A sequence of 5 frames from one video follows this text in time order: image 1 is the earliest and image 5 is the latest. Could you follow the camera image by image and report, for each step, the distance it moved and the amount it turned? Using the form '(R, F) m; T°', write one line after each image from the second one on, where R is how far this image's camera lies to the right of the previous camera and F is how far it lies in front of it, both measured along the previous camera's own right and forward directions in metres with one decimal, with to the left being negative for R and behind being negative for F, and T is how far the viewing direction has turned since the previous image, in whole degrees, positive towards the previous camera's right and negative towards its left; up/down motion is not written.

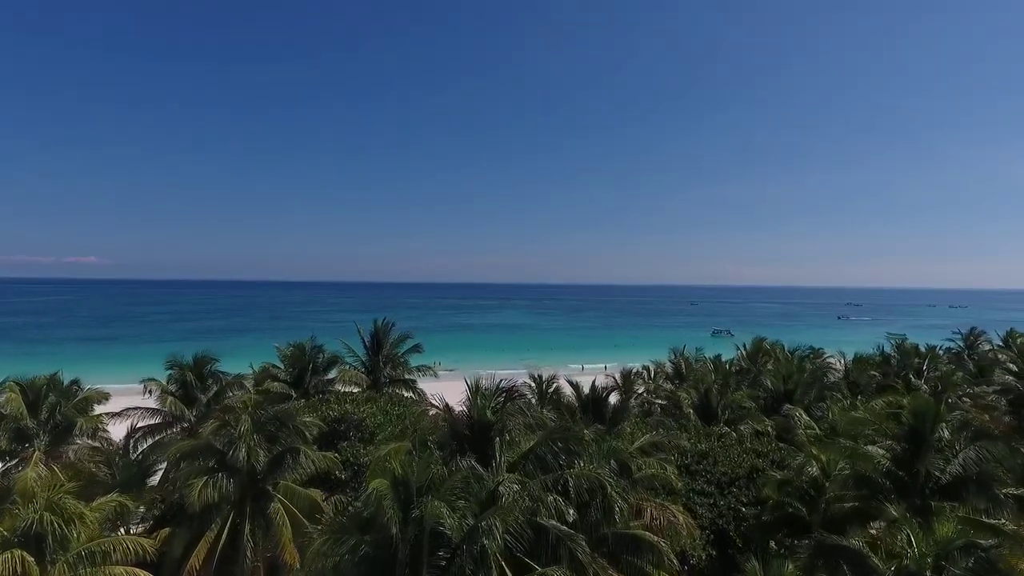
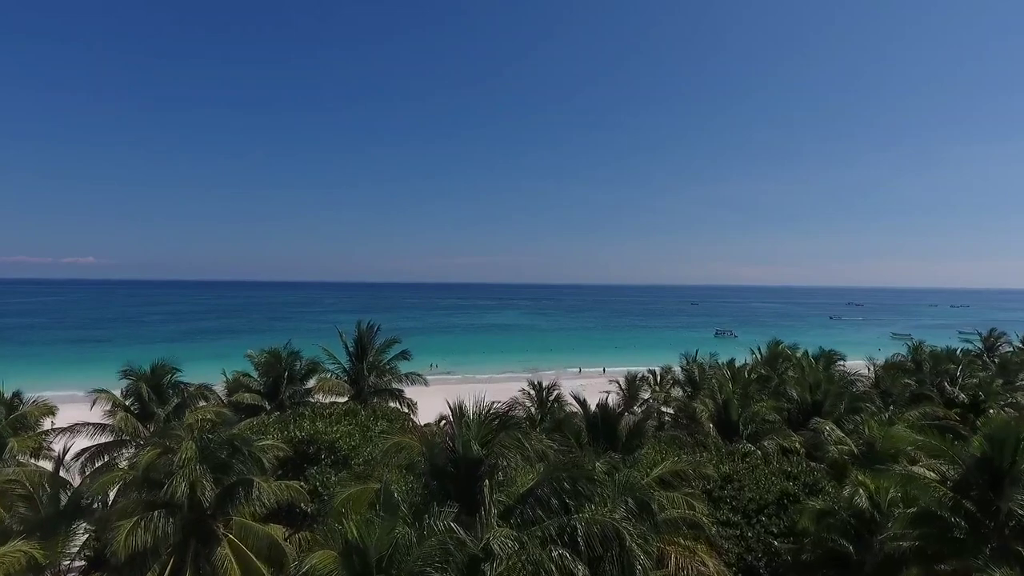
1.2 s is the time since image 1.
(+0.1, +1.7) m; 0°
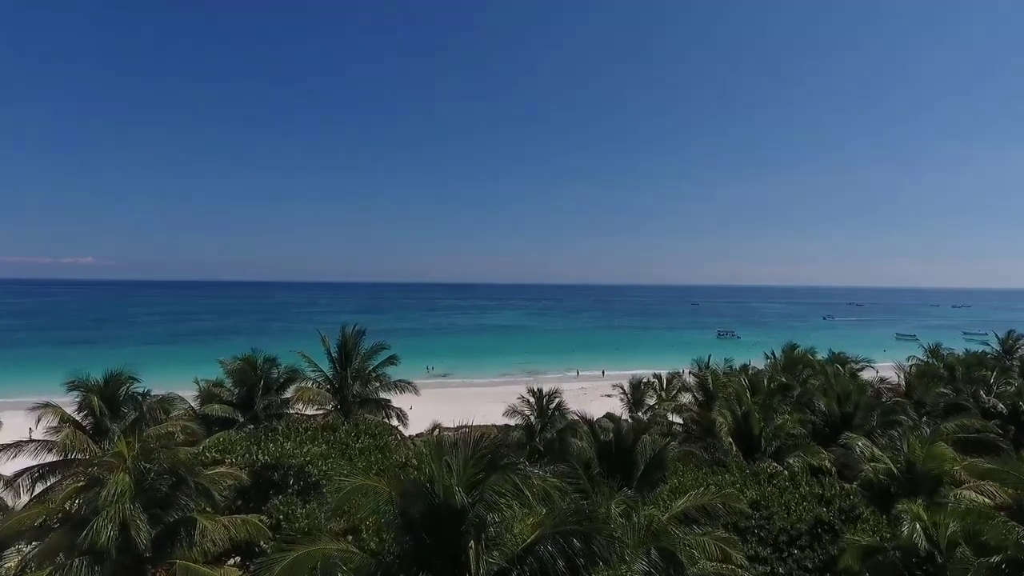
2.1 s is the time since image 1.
(+0.1, +1.4) m; 0°
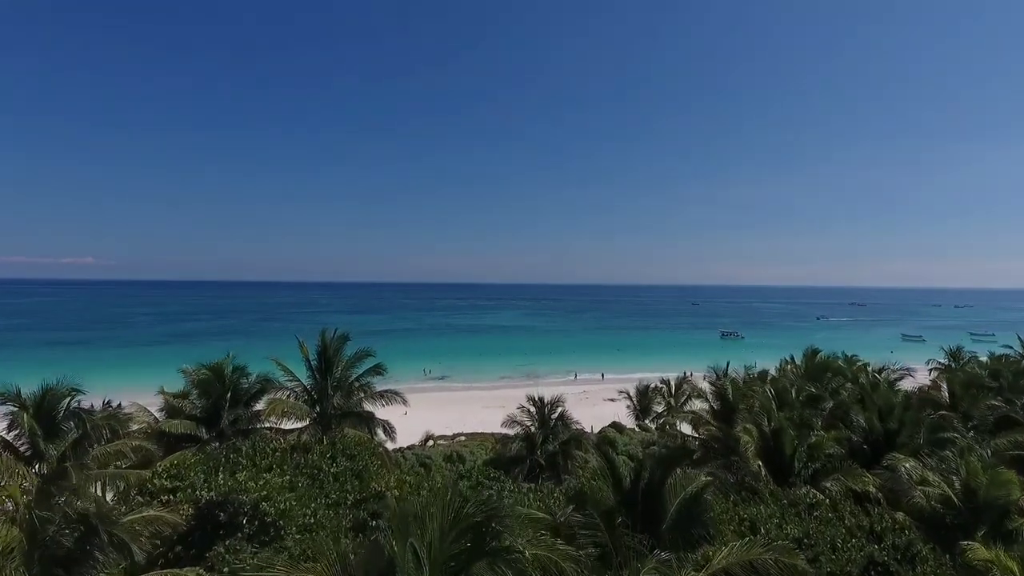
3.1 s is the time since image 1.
(0.0, +1.6) m; 0°
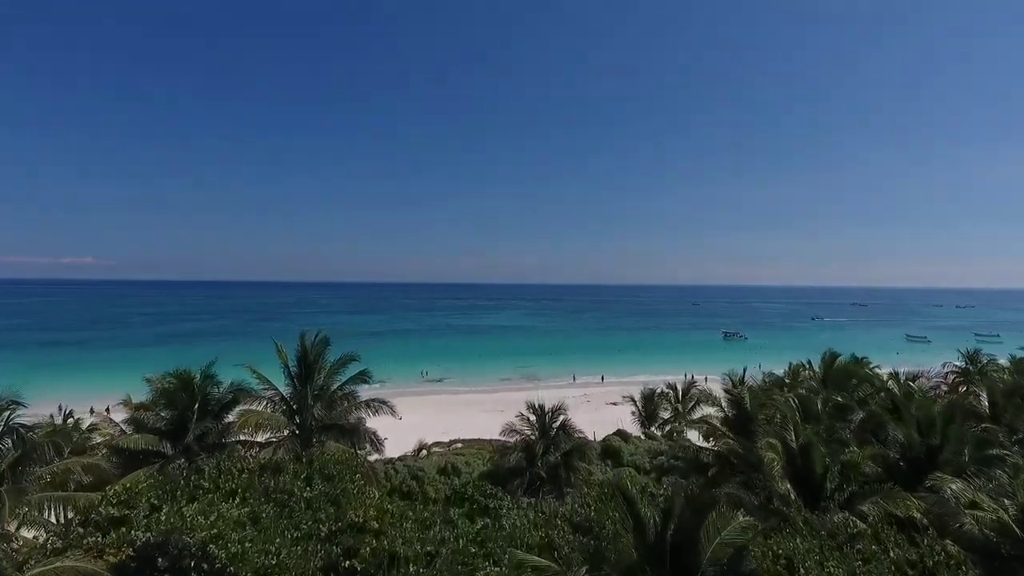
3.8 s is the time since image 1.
(0.0, +1.3) m; 0°
